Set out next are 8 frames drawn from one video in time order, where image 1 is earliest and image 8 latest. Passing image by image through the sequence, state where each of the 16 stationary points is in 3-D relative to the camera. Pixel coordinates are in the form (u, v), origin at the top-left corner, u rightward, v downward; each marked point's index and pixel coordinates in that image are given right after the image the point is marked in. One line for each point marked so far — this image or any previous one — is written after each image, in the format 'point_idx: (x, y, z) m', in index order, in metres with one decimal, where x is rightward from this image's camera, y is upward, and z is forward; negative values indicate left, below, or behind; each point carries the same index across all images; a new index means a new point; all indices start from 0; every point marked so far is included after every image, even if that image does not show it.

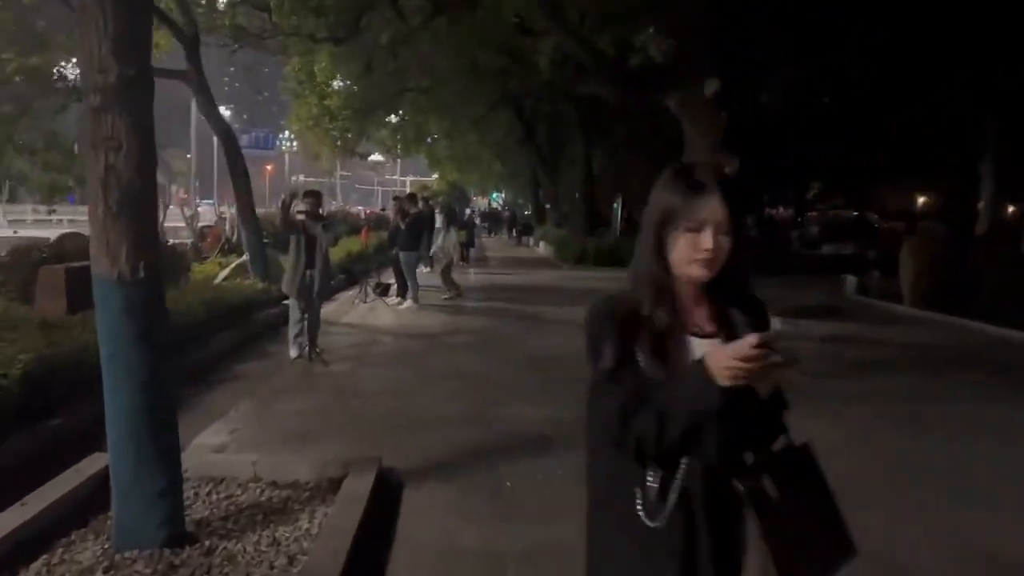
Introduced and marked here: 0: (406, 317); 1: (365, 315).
0: (-2.0, -0.6, +15.7) m
1: (-2.9, -0.5, +15.8) m
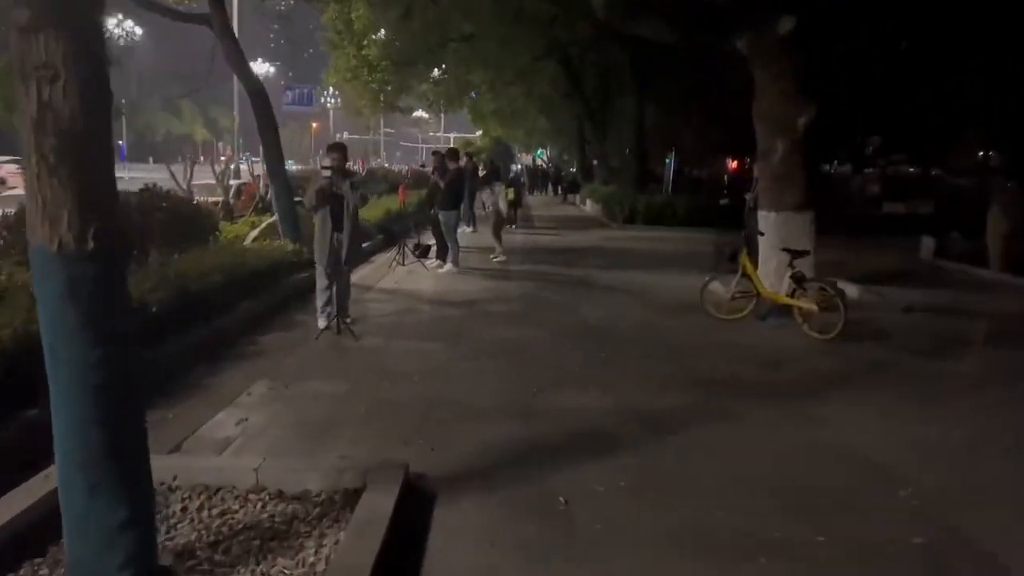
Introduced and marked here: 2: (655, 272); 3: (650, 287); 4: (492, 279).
0: (-1.2, +0.1, +14.6) m
1: (-2.0, +0.2, +14.8) m
2: (+3.0, +0.3, +17.0) m
3: (+2.5, 0.0, +14.6) m
4: (-0.4, +0.1, +14.9) m
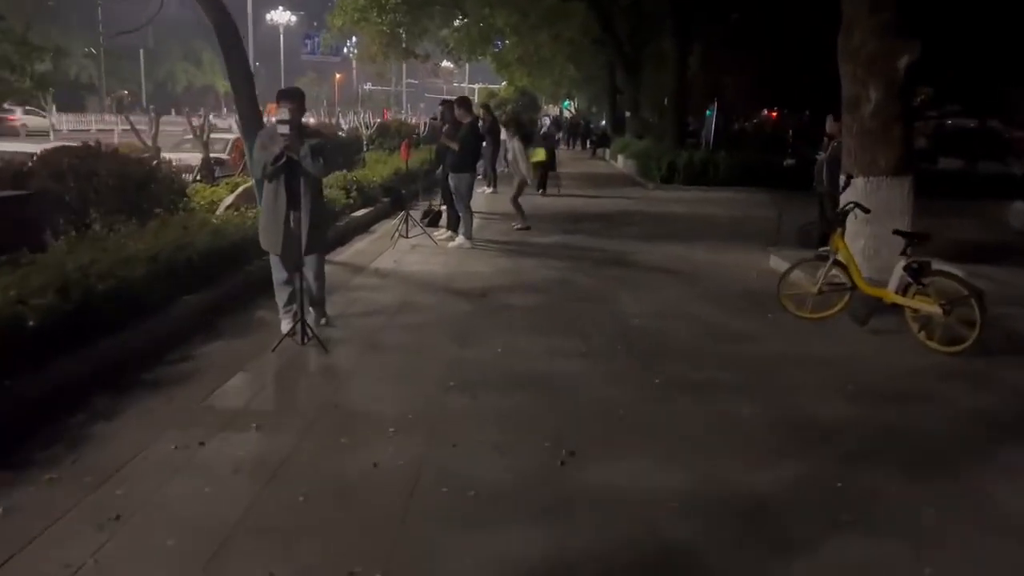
0: (-0.8, +0.4, +12.1) m
1: (-1.6, +0.5, +12.4) m
2: (+3.4, +0.8, +14.4) m
3: (+2.8, +0.3, +12.1) m
4: (0.0, +0.5, +12.5) m
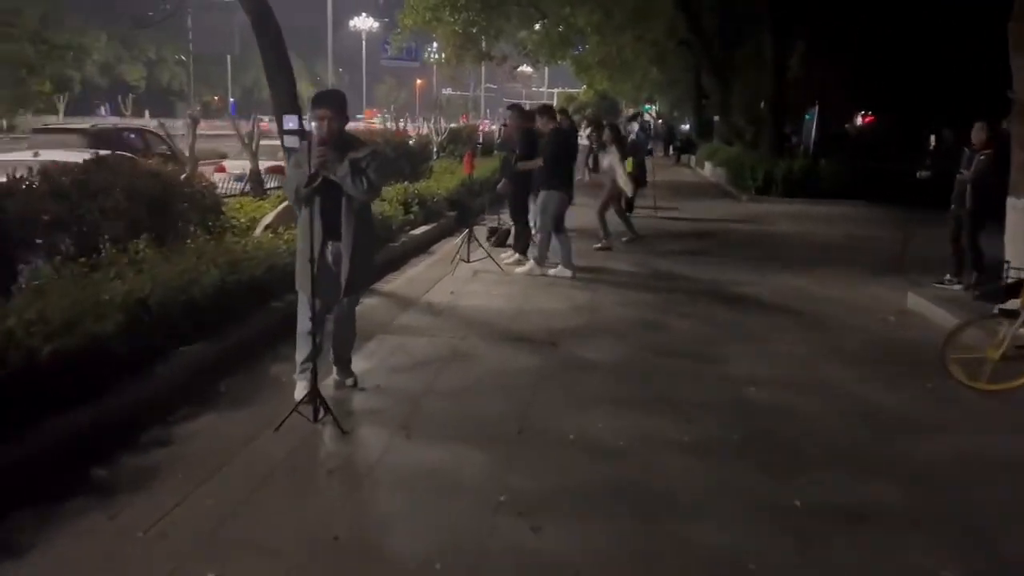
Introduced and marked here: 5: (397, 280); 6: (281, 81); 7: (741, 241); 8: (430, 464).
0: (+0.2, -0.1, +10.3) m
1: (-0.6, 0.0, +10.6) m
2: (+4.6, +0.2, +12.2) m
3: (+3.8, -0.3, +9.9) m
4: (+1.0, 0.0, +10.5) m
5: (-1.6, +0.1, +10.8) m
6: (-3.0, +2.7, +10.5) m
7: (+4.3, +0.9, +15.3) m
8: (-0.5, -1.1, +5.1) m
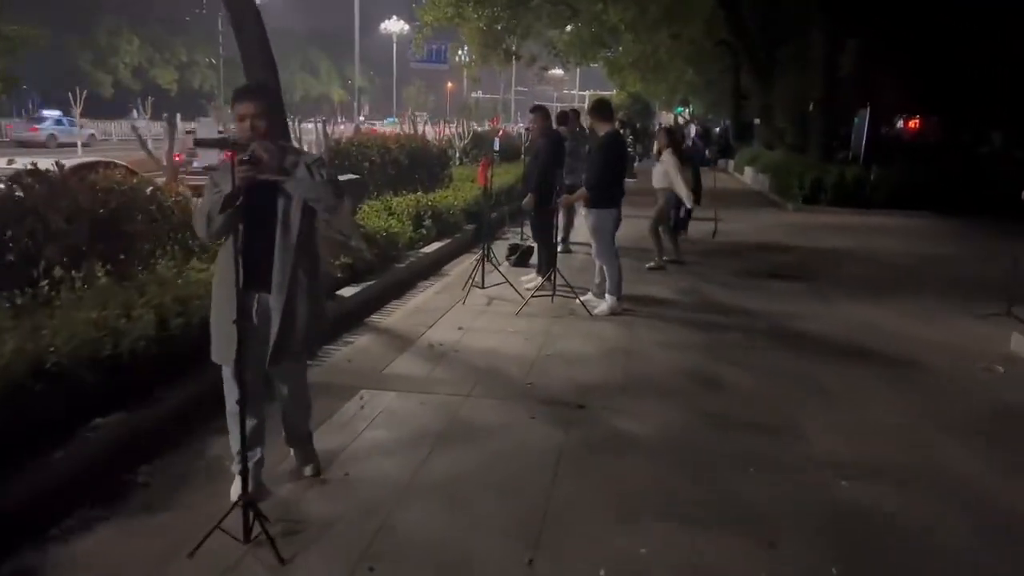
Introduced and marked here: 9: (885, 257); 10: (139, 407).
0: (+0.4, -0.4, +8.6) m
1: (-0.4, -0.3, +9.0) m
2: (+4.9, -0.2, +10.4) m
3: (+4.0, -0.7, +8.1) m
4: (+1.2, -0.4, +8.9) m
5: (-1.3, -0.3, +9.2) m
6: (-2.7, +2.3, +9.0) m
7: (+4.7, +0.5, +13.5) m
8: (-0.5, -1.5, +3.5) m
9: (+6.6, +0.5, +14.2) m
10: (-2.5, -0.8, +5.5) m
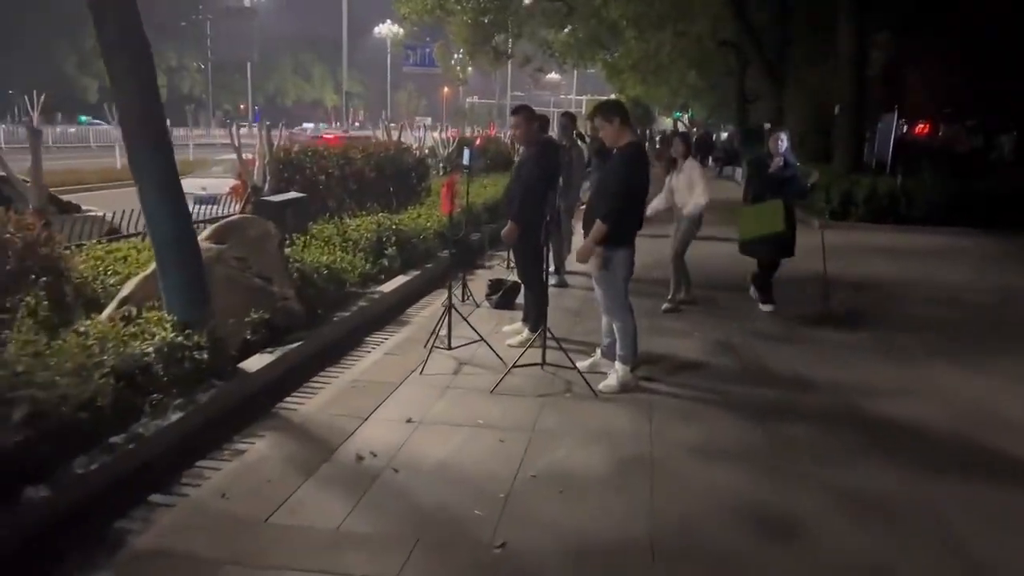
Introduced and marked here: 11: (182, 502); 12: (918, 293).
0: (+0.1, -1.0, +6.0) m
1: (-0.6, -0.9, +6.4) m
2: (+4.7, -0.8, +7.8) m
3: (+3.8, -1.2, +5.5) m
4: (+1.0, -1.0, +6.3) m
5: (-1.5, -0.8, +6.6) m
6: (-2.9, +1.8, +6.4) m
7: (+4.5, -0.1, +10.9) m
8: (-0.7, -2.0, +0.9) m
9: (+6.3, 0.0, +11.7) m
10: (-2.7, -1.3, +2.9) m
11: (-1.9, -1.2, +4.7) m
12: (+5.7, -0.1, +11.5) m
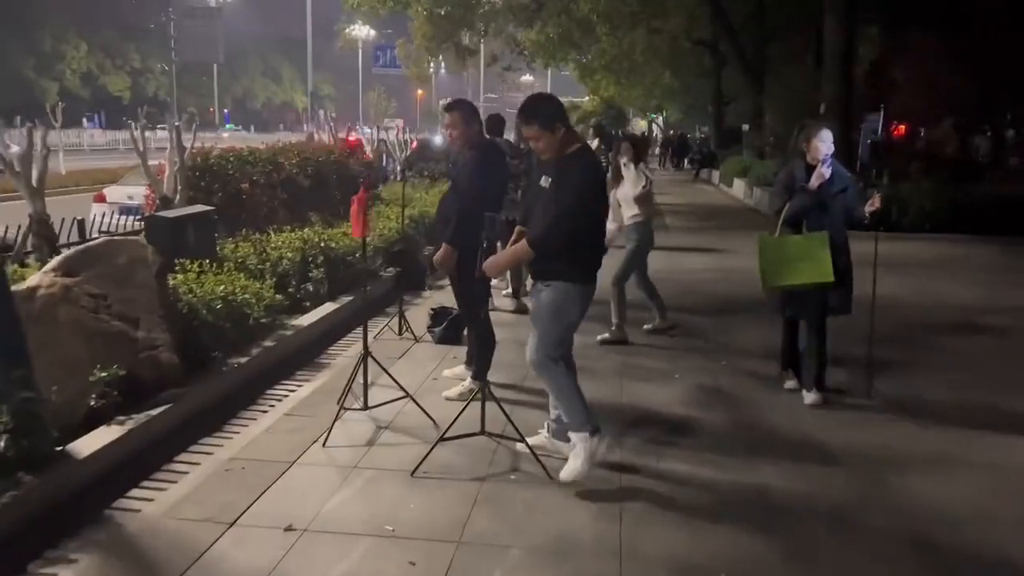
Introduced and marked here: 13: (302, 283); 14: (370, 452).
0: (-0.3, -1.3, +4.4) m
1: (-1.1, -1.2, +4.7) m
2: (+4.2, -1.0, +6.3) m
3: (+3.3, -1.5, +4.0) m
4: (+0.5, -1.2, +4.7) m
5: (-2.0, -1.2, +5.0) m
6: (-3.4, +1.4, +4.7) m
7: (+3.9, -0.4, +9.4) m
8: (-1.0, -2.3, -0.7) m
9: (+5.7, -0.3, +10.2) m
10: (-3.0, -1.6, +1.2) m
11: (-2.3, -1.6, +3.0) m
12: (+5.1, -0.3, +10.0) m
13: (-2.3, +0.1, +8.8) m
14: (-0.9, -1.1, +5.4) m
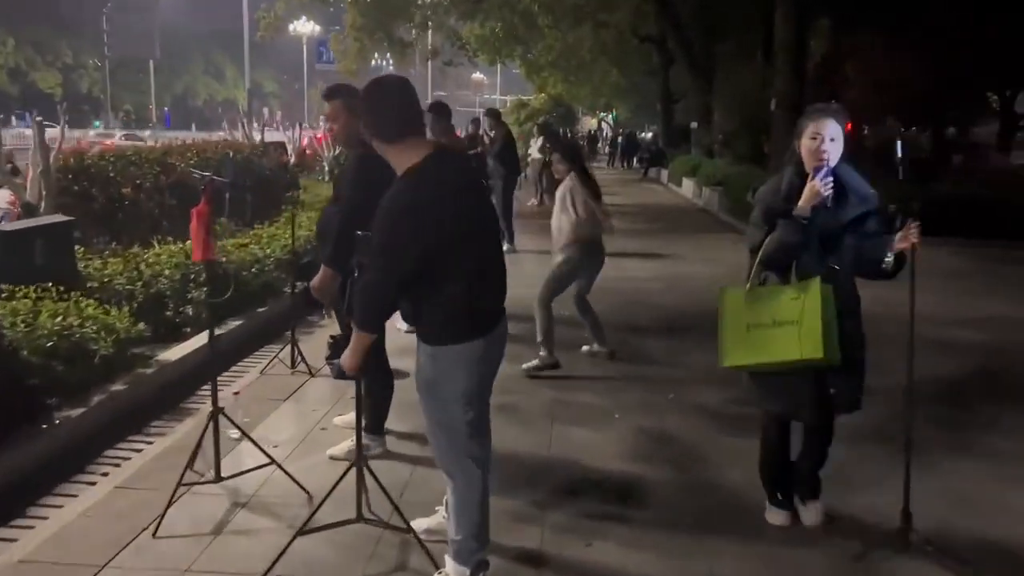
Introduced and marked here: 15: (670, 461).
0: (-0.8, -1.5, +3.2) m
1: (-1.6, -1.4, +3.4) m
2: (+3.5, -1.2, +5.3) m
3: (+2.9, -1.6, +3.0) m
4: (0.0, -1.4, +3.5) m
5: (-2.5, -1.4, +3.6) m
6: (-4.0, +1.2, +3.3) m
7: (+3.1, -0.6, +8.4) m
8: (-1.2, -2.5, -2.0) m
9: (+4.8, -0.4, +9.3) m
10: (-3.3, -1.9, -0.2) m
11: (-2.7, -1.8, +1.7) m
12: (+4.3, -0.5, +9.0) m
13: (-3.1, -0.1, +7.5) m
14: (-1.5, -1.3, +4.1) m
15: (+1.1, -1.1, +5.3) m
